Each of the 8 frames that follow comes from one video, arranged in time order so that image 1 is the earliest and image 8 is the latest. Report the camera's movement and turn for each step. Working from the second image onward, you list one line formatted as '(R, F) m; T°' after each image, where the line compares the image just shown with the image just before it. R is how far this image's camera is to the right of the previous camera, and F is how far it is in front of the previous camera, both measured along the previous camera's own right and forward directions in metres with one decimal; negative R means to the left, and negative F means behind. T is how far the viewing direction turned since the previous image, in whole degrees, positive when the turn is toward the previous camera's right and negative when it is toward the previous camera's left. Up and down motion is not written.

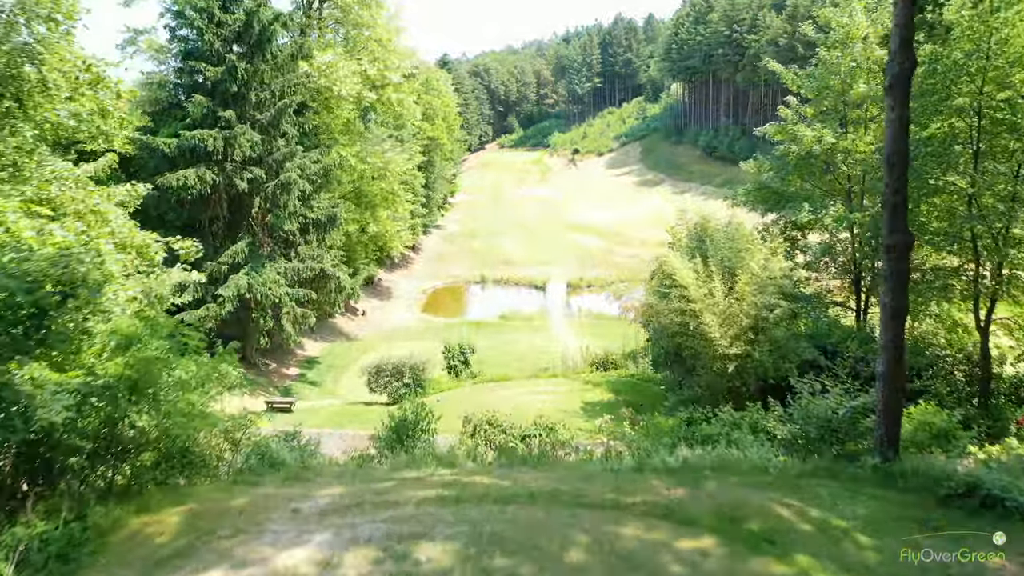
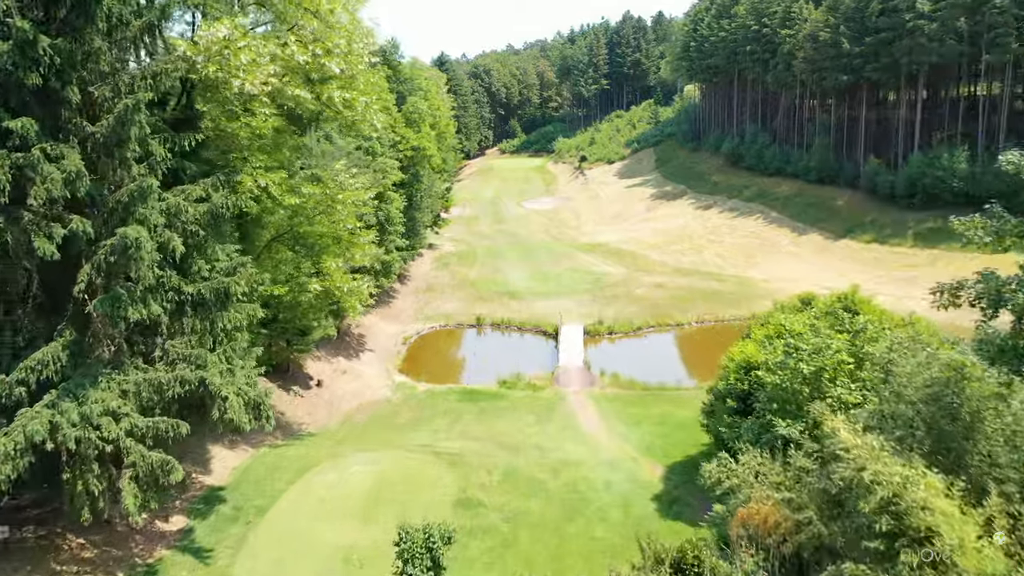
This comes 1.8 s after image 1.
(-0.1, +8.2) m; 0°
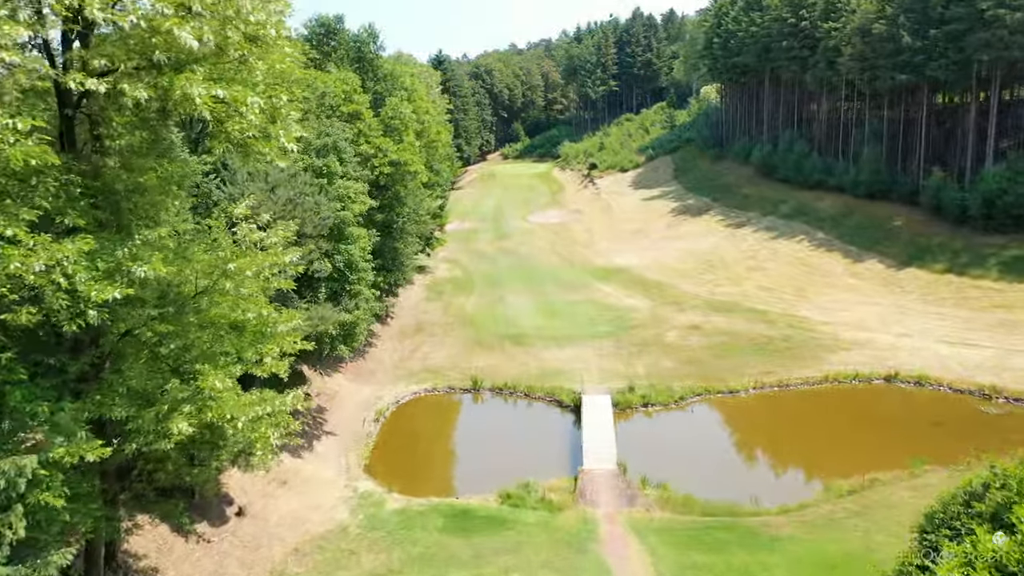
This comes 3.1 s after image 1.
(-0.2, +7.9) m; 0°
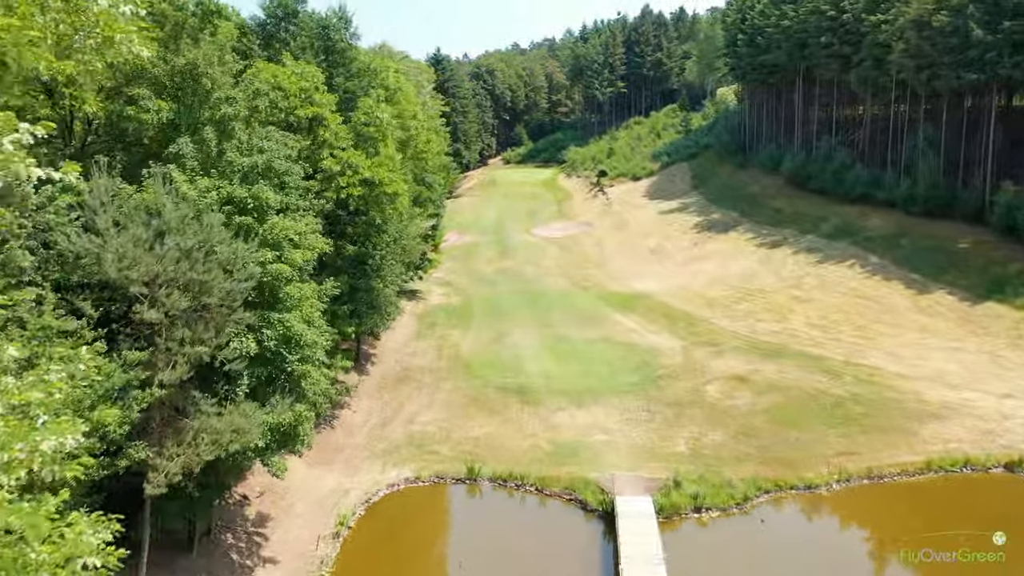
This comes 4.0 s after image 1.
(-0.2, +6.6) m; 0°
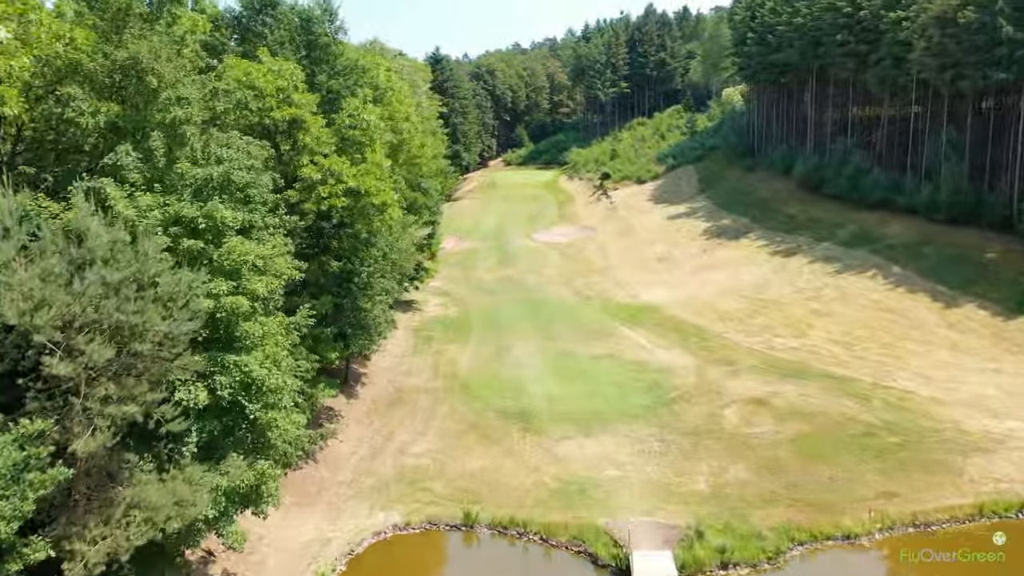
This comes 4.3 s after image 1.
(0.0, +2.4) m; 0°
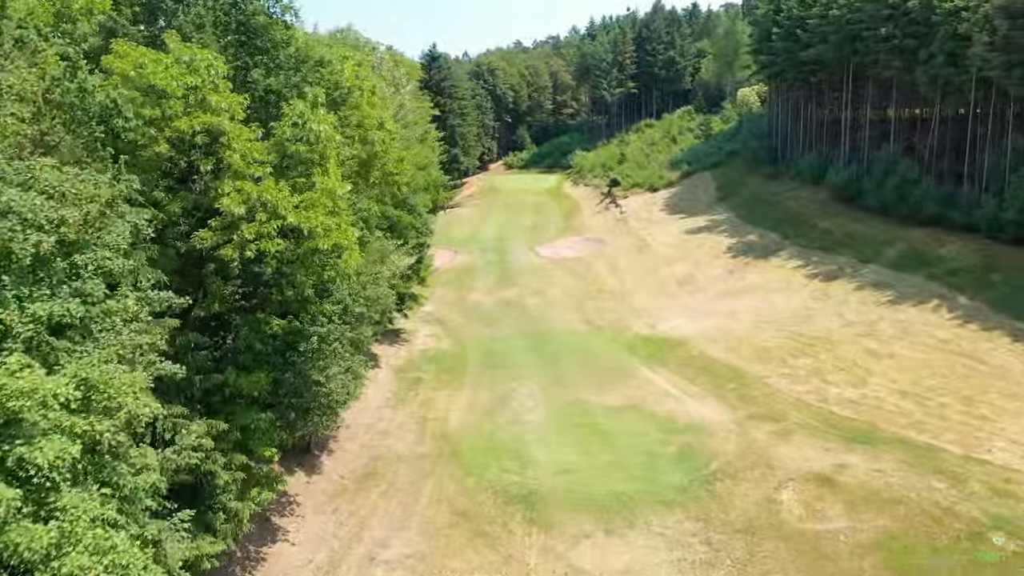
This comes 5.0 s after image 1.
(0.0, +5.7) m; 0°
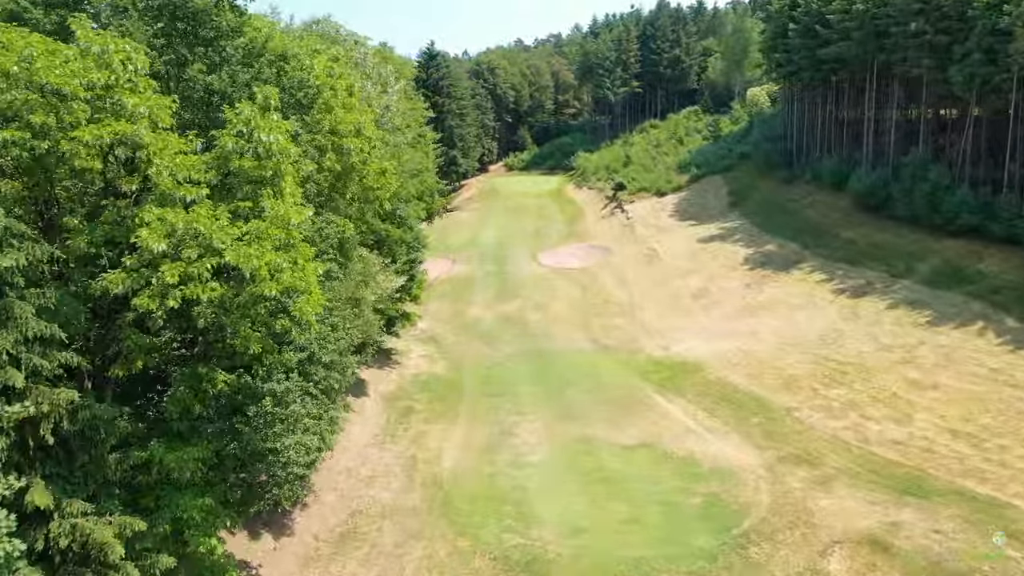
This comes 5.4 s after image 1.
(0.0, +3.2) m; 0°
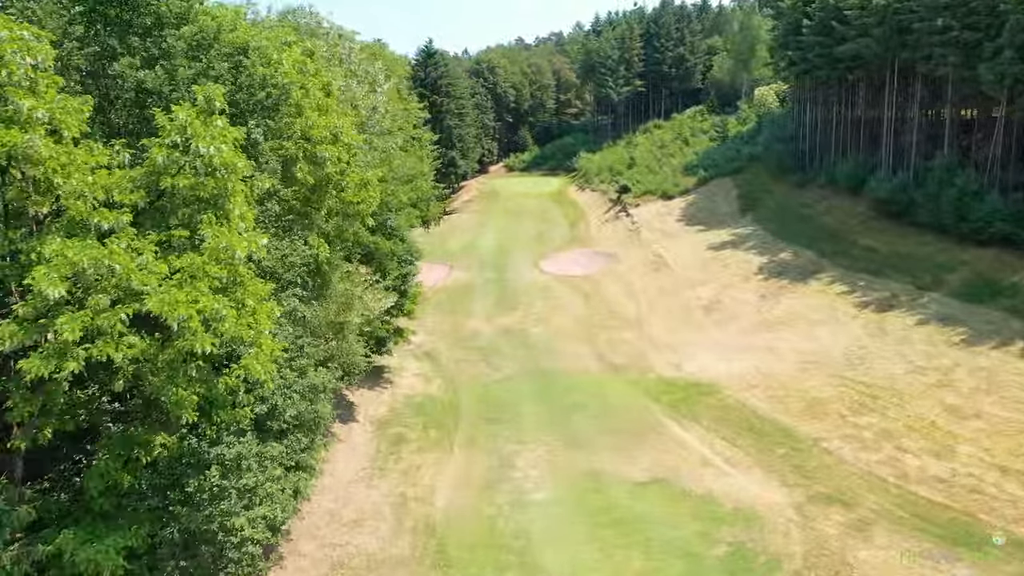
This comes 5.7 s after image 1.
(0.0, +2.4) m; 0°
